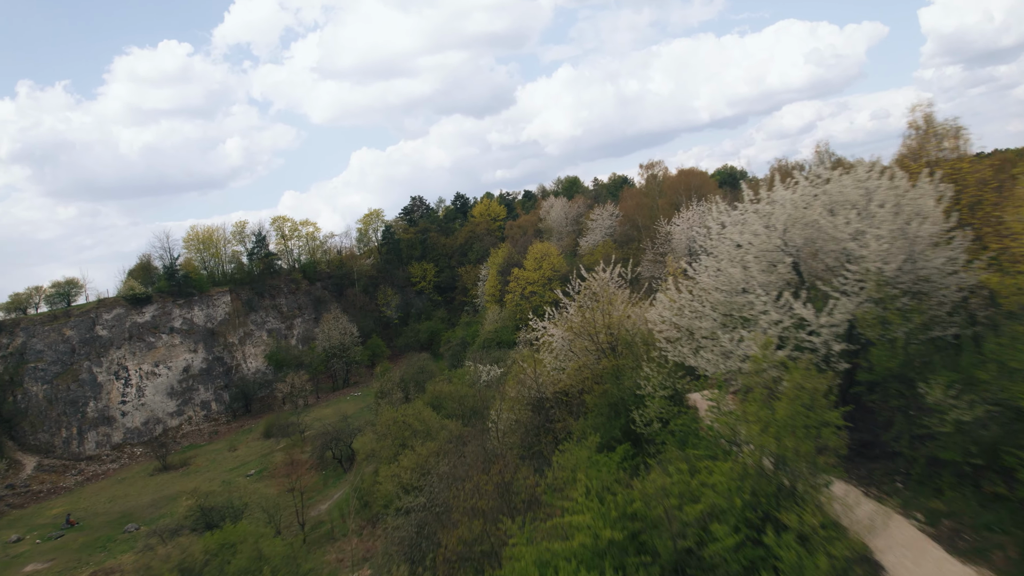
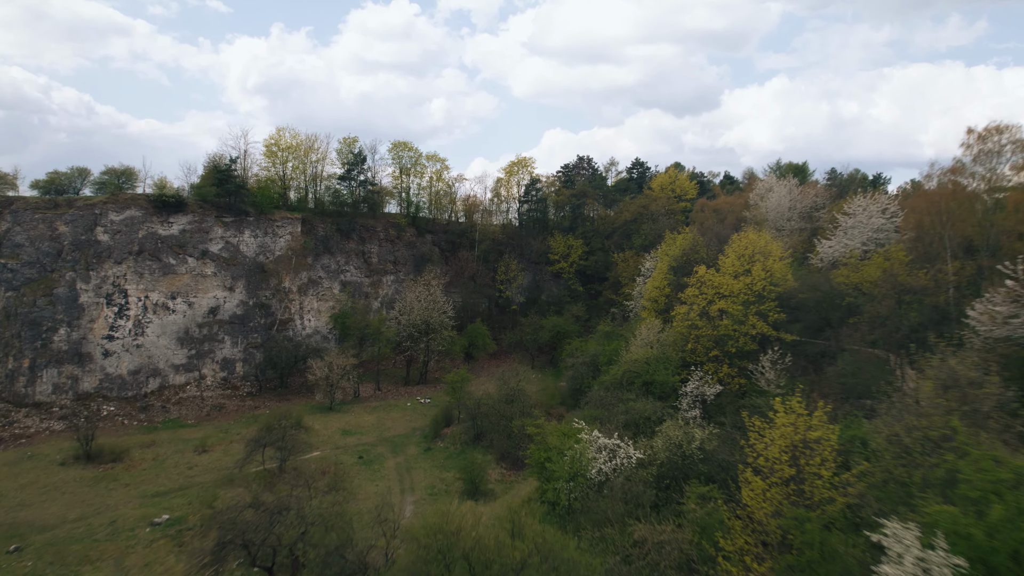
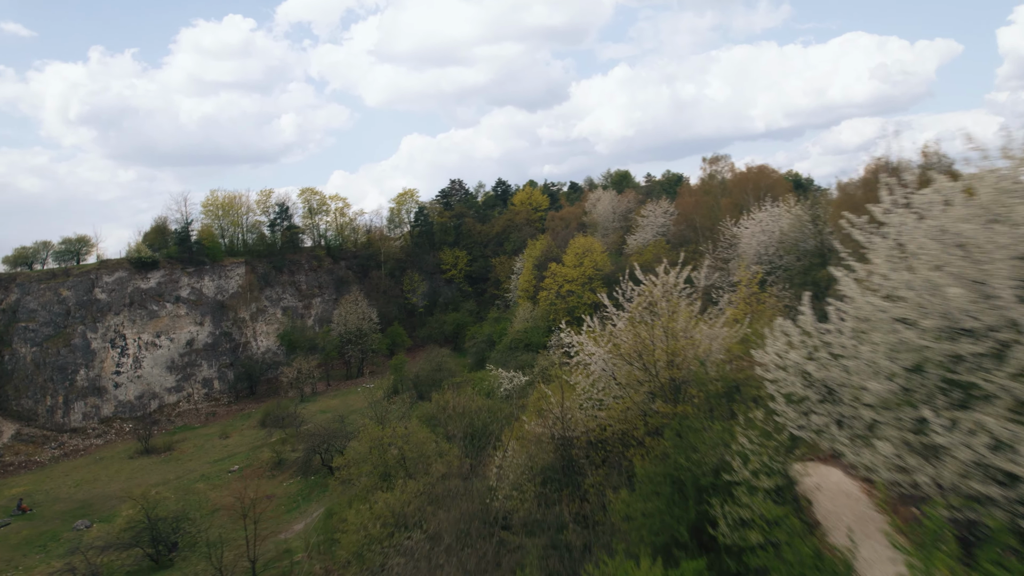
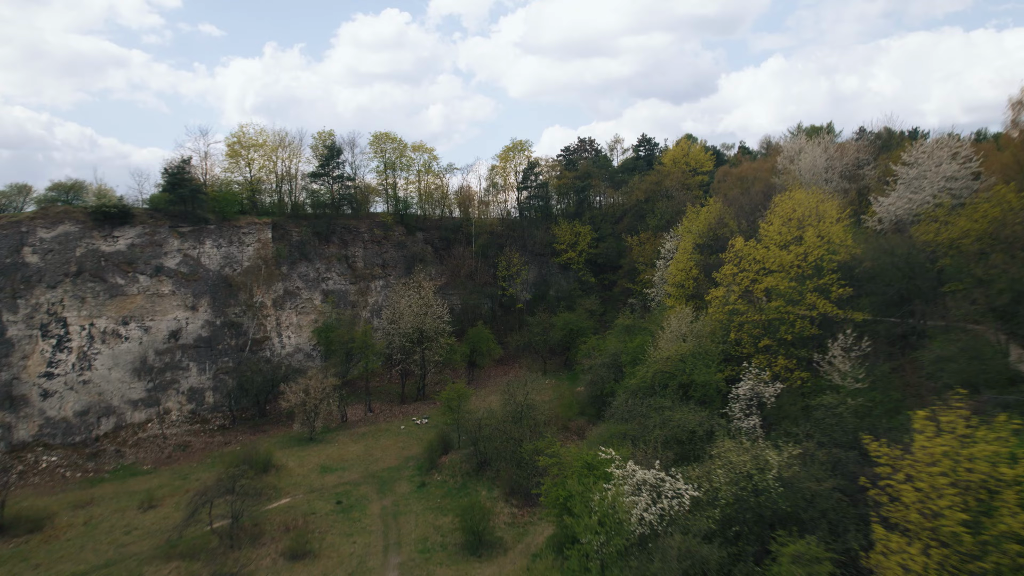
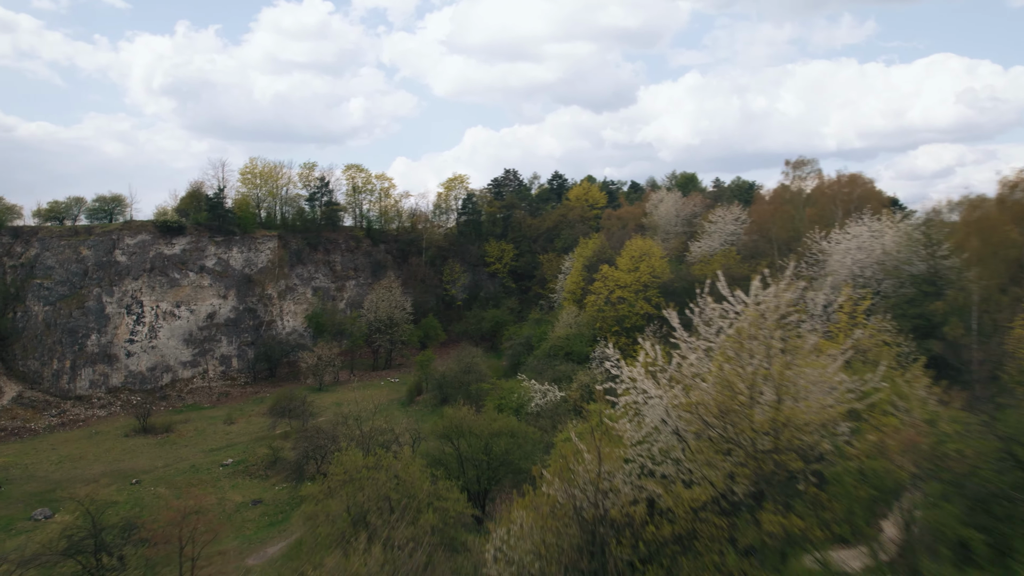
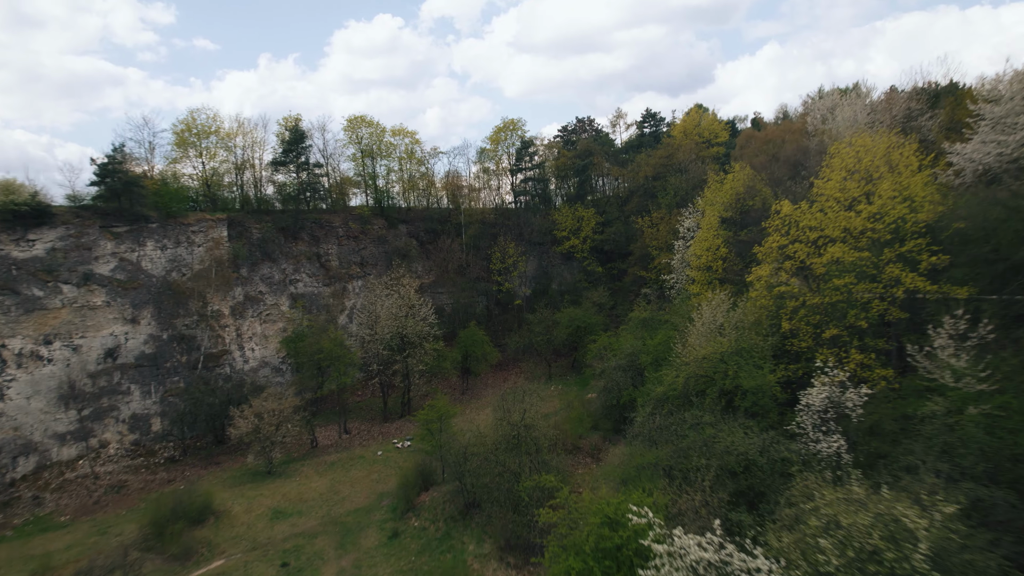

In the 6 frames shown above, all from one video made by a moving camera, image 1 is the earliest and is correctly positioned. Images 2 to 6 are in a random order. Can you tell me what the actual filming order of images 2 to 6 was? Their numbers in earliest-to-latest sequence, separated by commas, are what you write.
3, 5, 2, 4, 6
